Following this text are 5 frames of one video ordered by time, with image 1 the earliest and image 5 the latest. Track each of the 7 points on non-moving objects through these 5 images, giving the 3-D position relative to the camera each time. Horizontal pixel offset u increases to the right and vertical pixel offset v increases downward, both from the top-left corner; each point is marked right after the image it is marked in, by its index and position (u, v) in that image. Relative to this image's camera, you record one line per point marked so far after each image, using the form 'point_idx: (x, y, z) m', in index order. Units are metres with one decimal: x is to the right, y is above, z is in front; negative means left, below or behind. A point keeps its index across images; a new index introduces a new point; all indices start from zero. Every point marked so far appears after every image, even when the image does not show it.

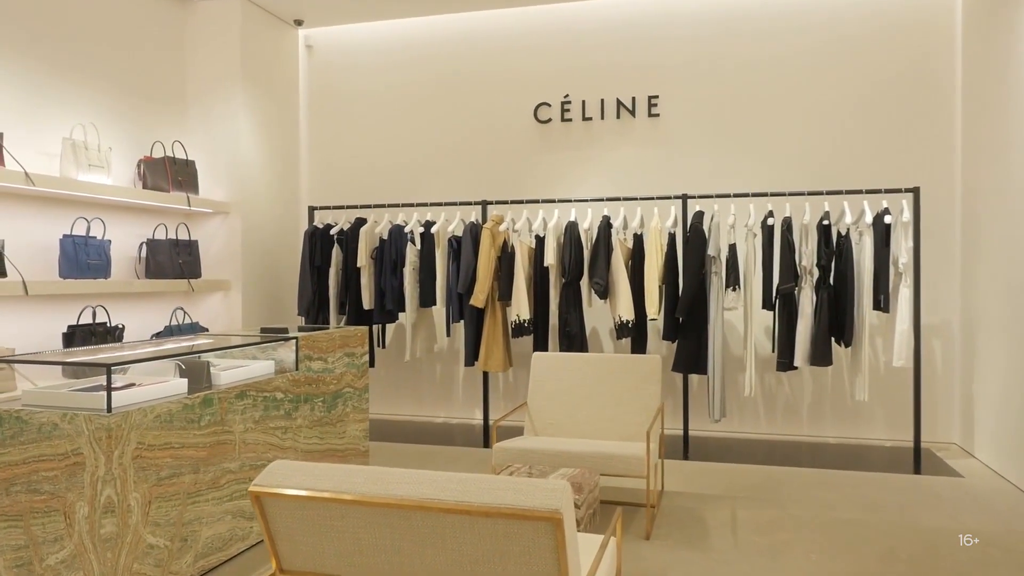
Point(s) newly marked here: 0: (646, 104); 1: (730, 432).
0: (+1.0, +1.4, +5.6) m
1: (+1.5, -1.0, +5.4) m
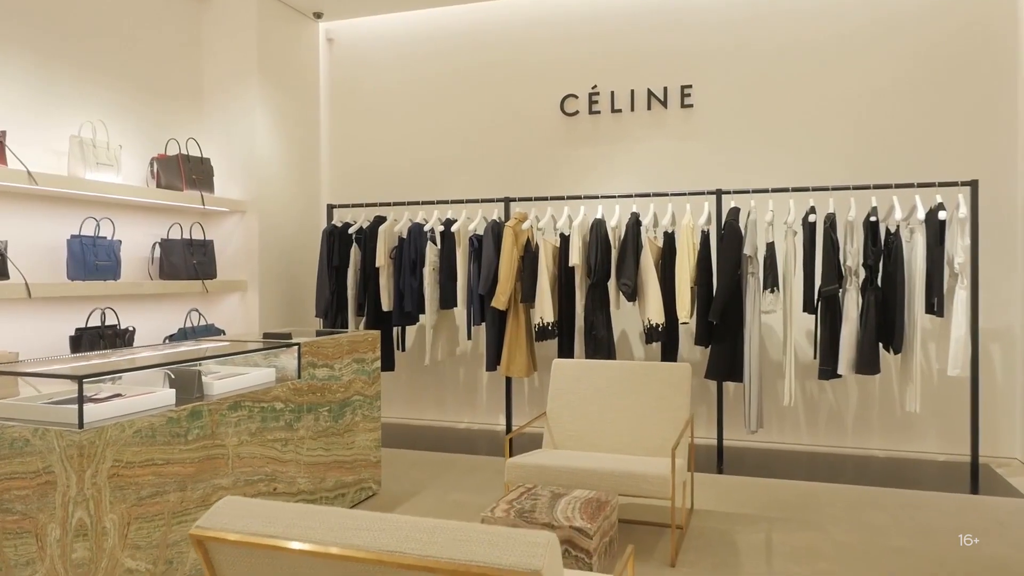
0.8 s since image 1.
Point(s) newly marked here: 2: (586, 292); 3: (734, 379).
0: (+1.2, +1.4, +5.3) m
1: (+1.7, -1.0, +5.0) m
2: (+0.5, 0.0, +4.8) m
3: (+1.3, -0.6, +4.6) m
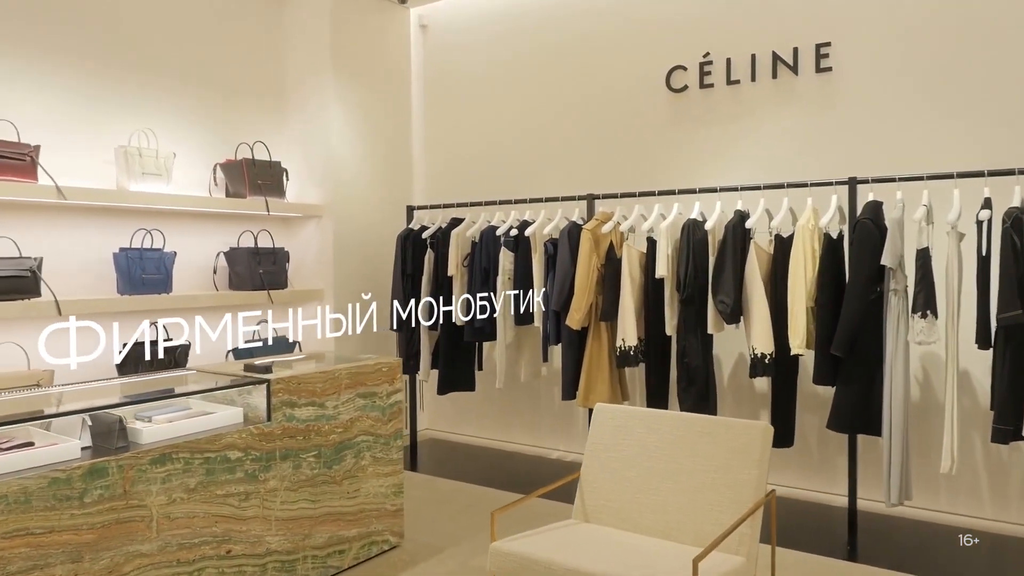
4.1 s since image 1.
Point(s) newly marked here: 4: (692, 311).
0: (+1.7, +1.3, +4.1) m
1: (+2.1, -1.1, +3.8) m
2: (+0.9, -0.1, +3.9) m
3: (+1.6, -0.7, +3.4) m
4: (+0.9, -0.1, +3.8) m
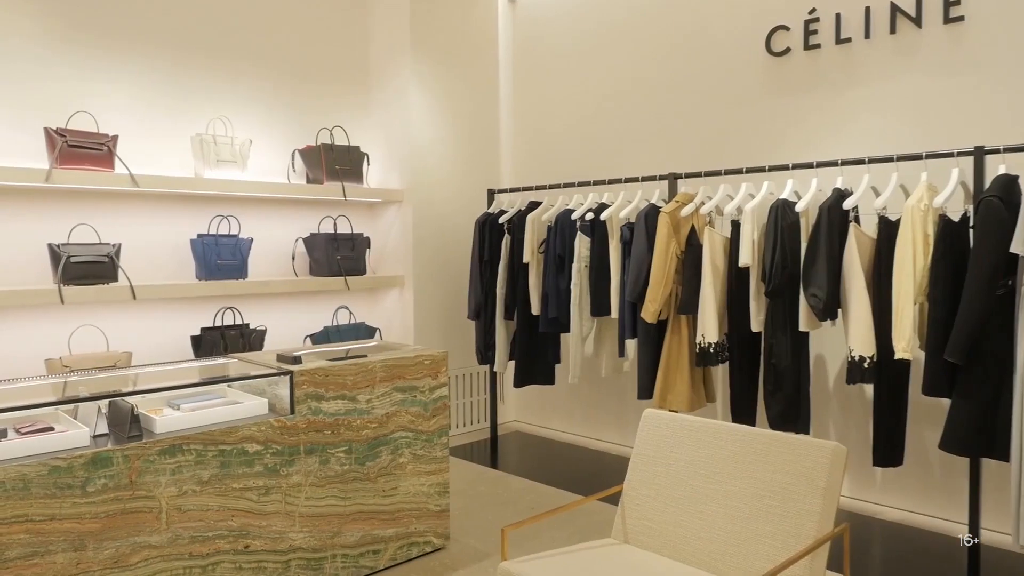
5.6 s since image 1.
0: (+2.0, +1.3, +3.5) m
1: (+2.3, -1.1, +3.1) m
2: (+1.1, -0.1, +3.4) m
3: (+1.8, -0.6, +2.8) m
4: (+1.2, -0.1, +3.3) m
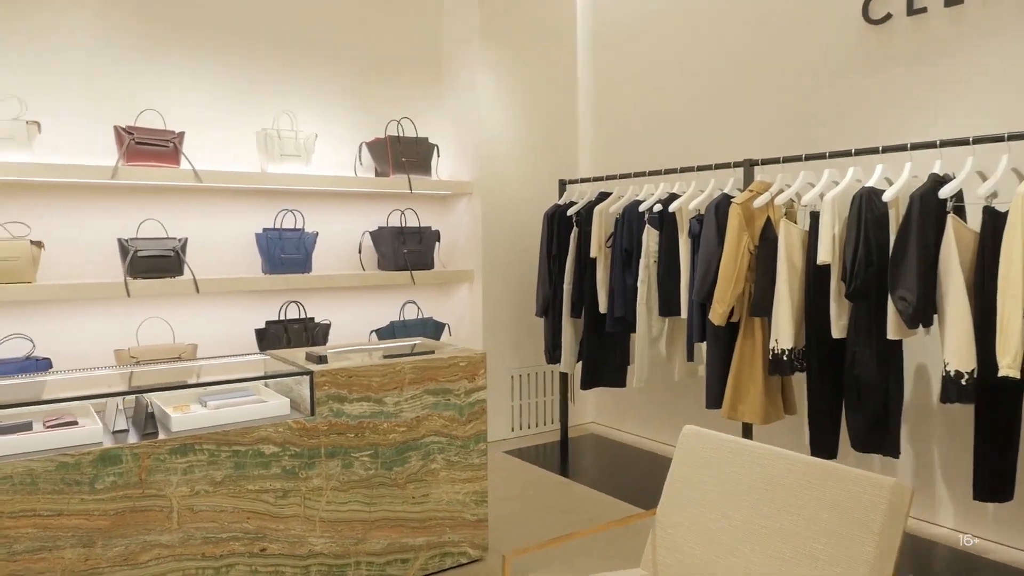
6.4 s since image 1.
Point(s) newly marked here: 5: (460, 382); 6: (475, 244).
0: (+2.2, +1.3, +2.9) m
1: (+2.5, -1.1, +2.5) m
2: (+1.3, -0.1, +3.0) m
3: (+1.9, -0.6, +2.3) m
4: (+1.4, -0.1, +2.9) m
5: (-0.2, -0.4, +3.0) m
6: (-0.2, +0.3, +4.7) m
